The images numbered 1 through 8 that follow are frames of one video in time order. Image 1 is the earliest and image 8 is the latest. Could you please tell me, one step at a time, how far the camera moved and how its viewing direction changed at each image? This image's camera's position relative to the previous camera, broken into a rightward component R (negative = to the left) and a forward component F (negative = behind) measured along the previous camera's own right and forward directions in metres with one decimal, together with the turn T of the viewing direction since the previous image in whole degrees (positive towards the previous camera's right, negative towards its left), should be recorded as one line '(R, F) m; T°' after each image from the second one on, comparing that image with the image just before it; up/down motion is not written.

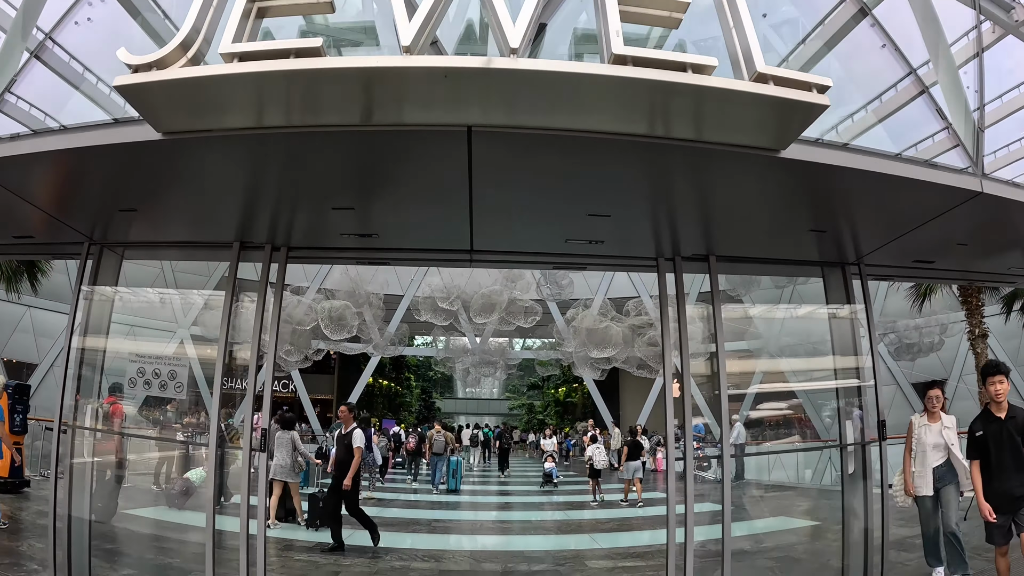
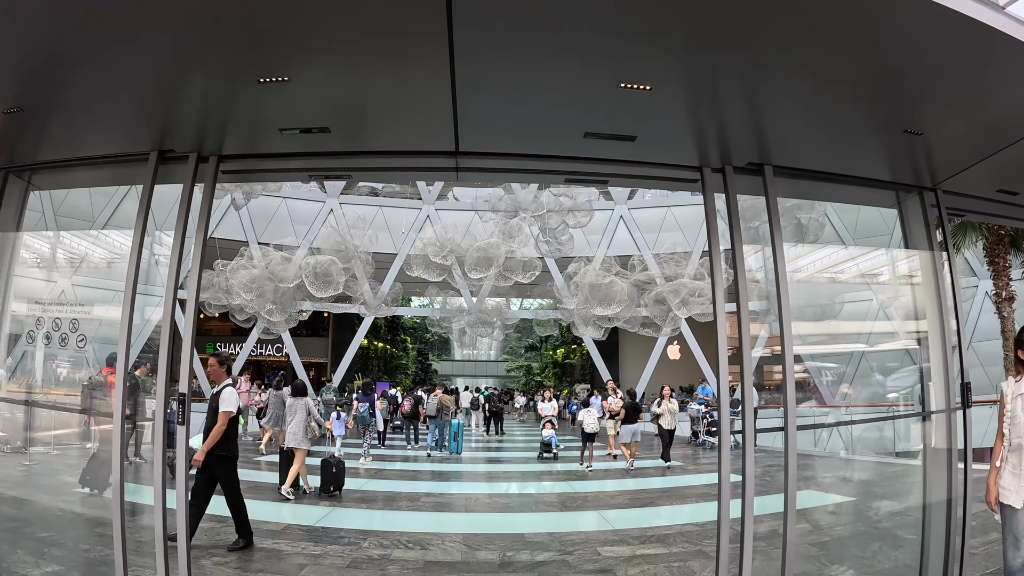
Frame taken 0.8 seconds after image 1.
(0.0, +1.2) m; 0°
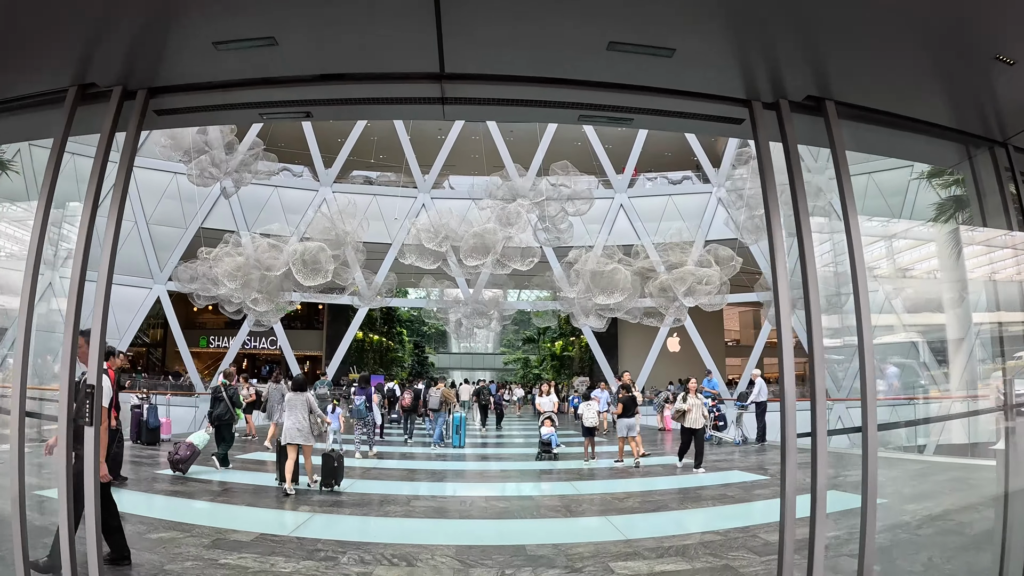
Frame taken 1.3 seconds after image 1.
(0.0, +0.8) m; 0°
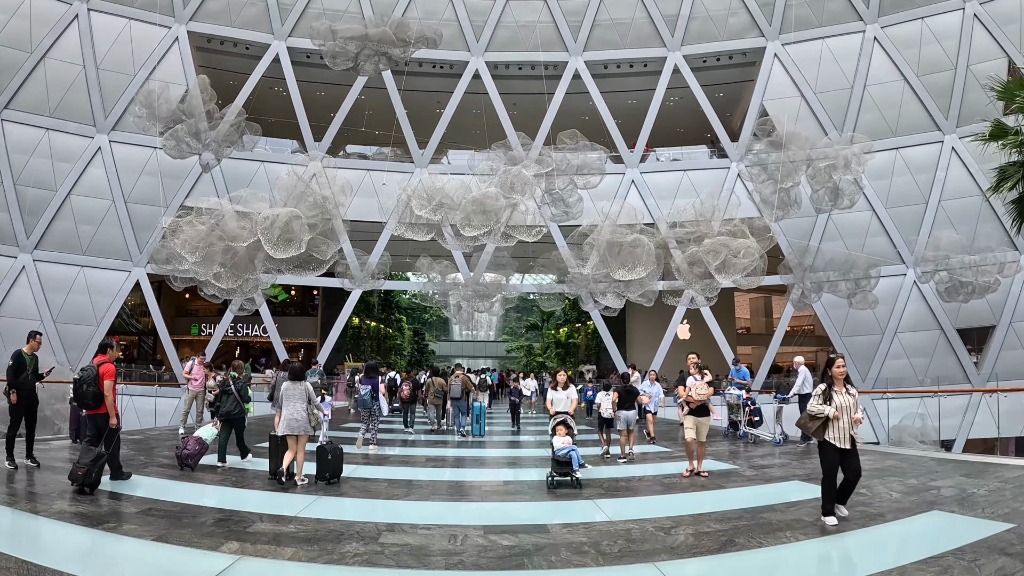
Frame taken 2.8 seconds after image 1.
(0.0, +2.0) m; 0°
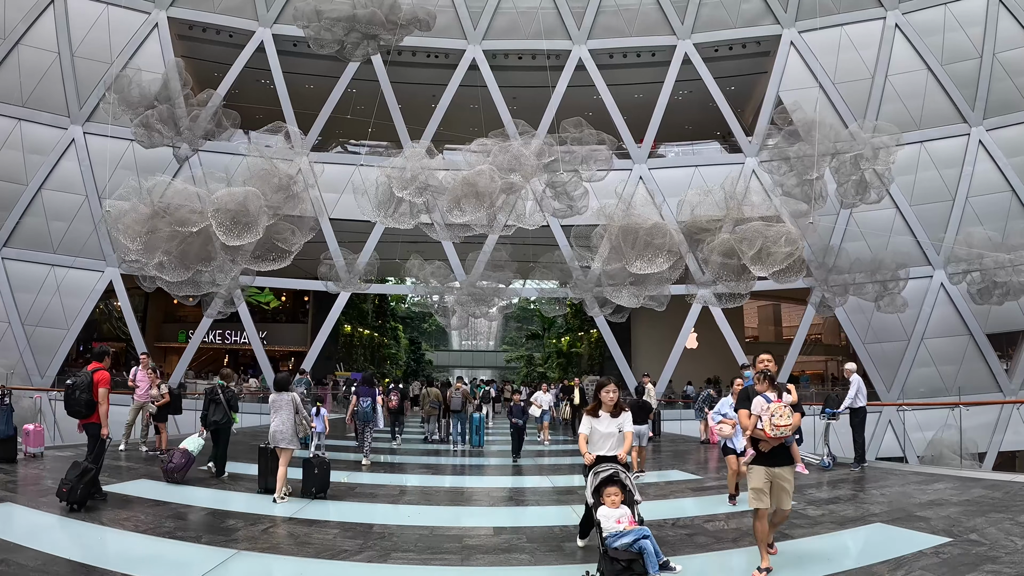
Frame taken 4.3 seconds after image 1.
(+0.1, +1.9) m; 0°
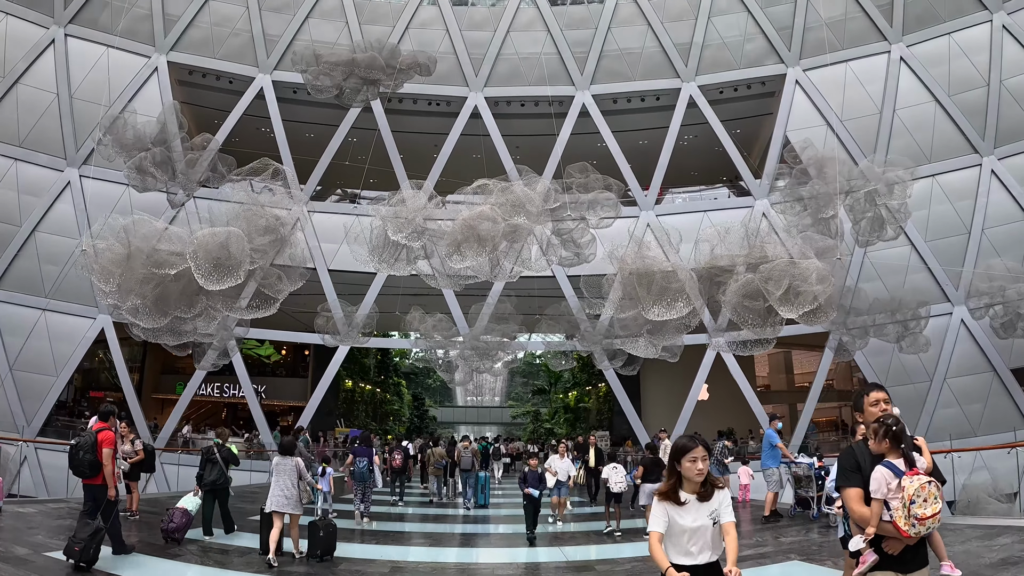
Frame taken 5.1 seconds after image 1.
(0.0, +1.0) m; 0°
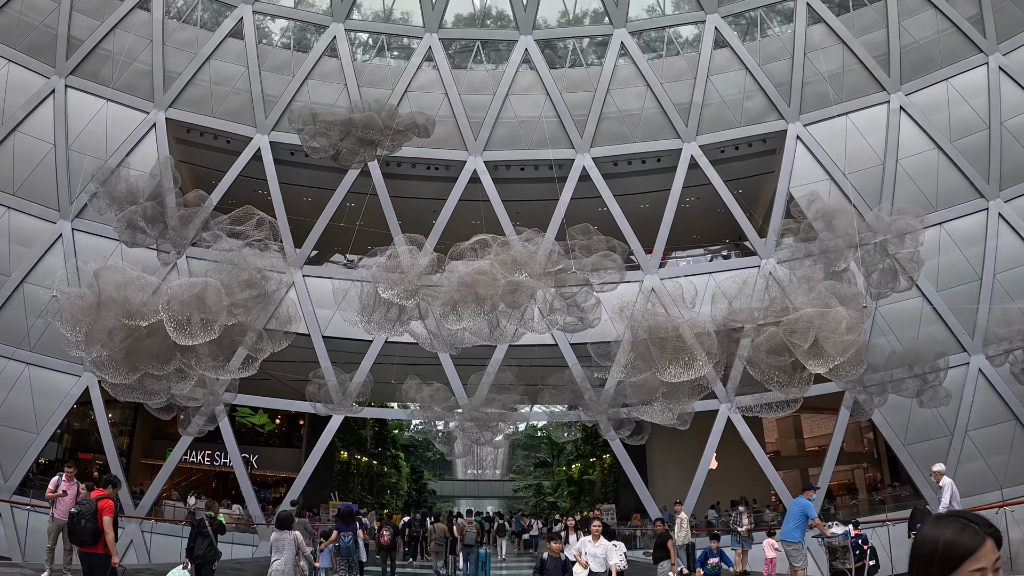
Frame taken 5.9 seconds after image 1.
(-0.1, +0.9) m; 0°
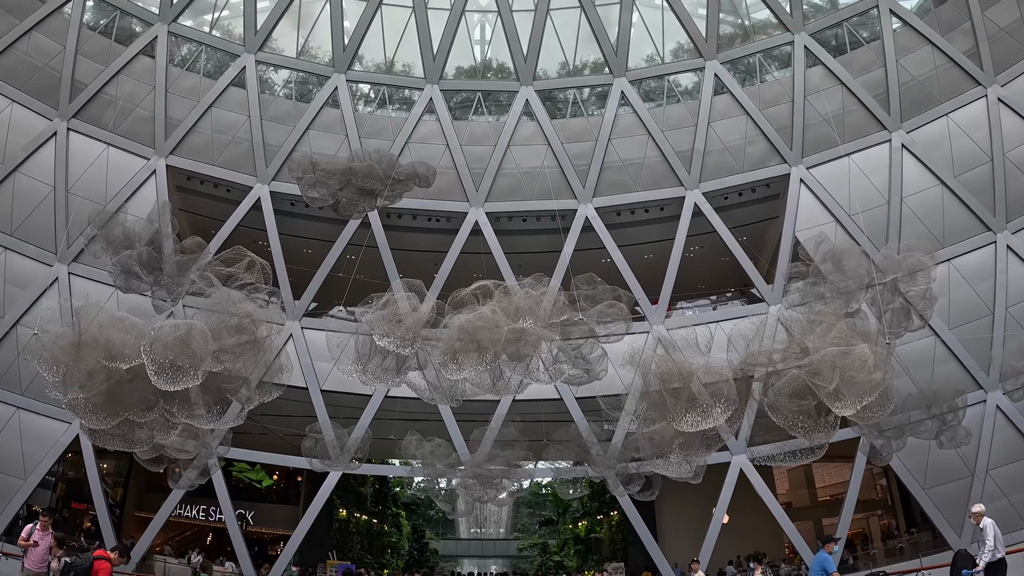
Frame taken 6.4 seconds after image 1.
(0.0, +0.5) m; 0°
